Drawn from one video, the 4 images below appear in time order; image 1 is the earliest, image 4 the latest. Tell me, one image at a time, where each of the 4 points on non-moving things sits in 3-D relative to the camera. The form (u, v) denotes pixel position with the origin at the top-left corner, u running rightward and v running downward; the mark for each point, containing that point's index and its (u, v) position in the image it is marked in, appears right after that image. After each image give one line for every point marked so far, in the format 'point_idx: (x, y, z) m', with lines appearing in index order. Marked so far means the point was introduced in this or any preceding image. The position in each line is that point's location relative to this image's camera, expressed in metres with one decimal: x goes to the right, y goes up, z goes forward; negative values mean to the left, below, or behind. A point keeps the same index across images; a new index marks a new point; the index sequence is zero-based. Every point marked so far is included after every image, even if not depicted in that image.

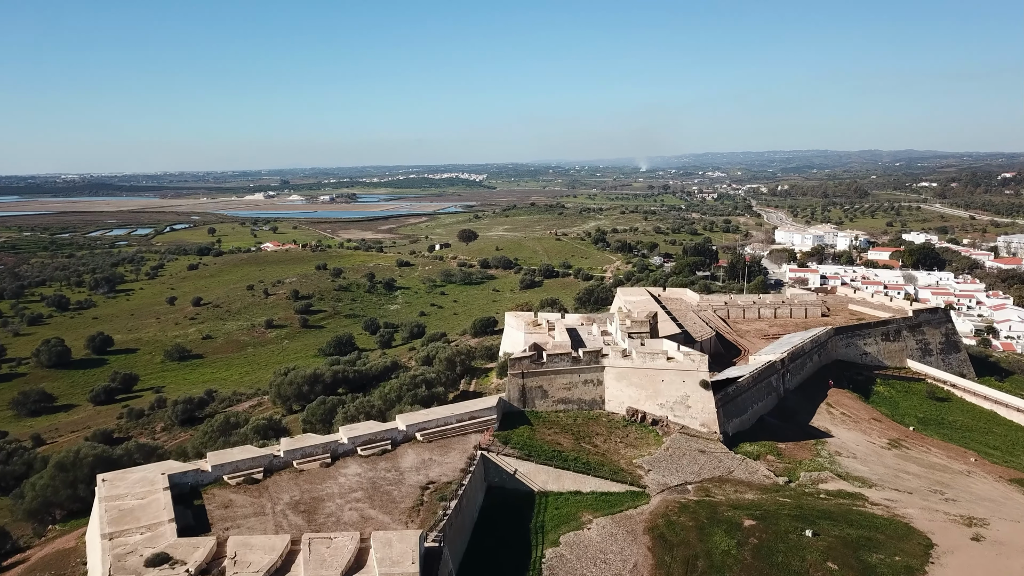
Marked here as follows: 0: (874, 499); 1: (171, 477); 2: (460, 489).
0: (+8.2, -4.8, +19.0) m
1: (-6.4, -3.5, +15.8) m
2: (-1.0, -3.9, +16.2) m
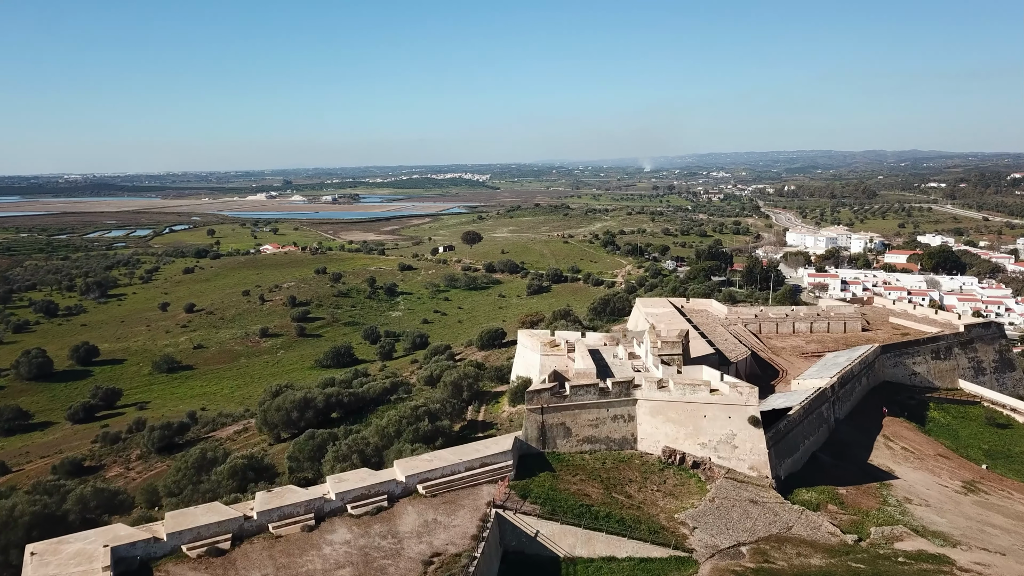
0: (+8.6, -5.2, +15.9) m
1: (-6.0, -4.0, +12.8) m
2: (-0.6, -4.3, +13.1) m
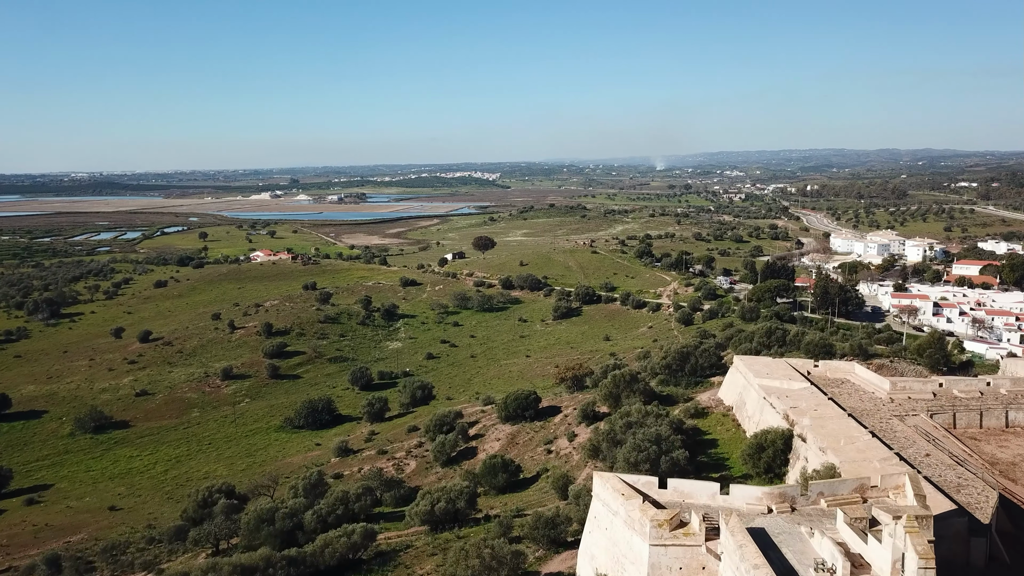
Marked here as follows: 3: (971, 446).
0: (+9.6, -6.9, +3.9) m
1: (-5.1, -5.7, +1.0) m
2: (+0.3, -6.0, +1.3) m
3: (+10.3, -3.6, +19.1) m
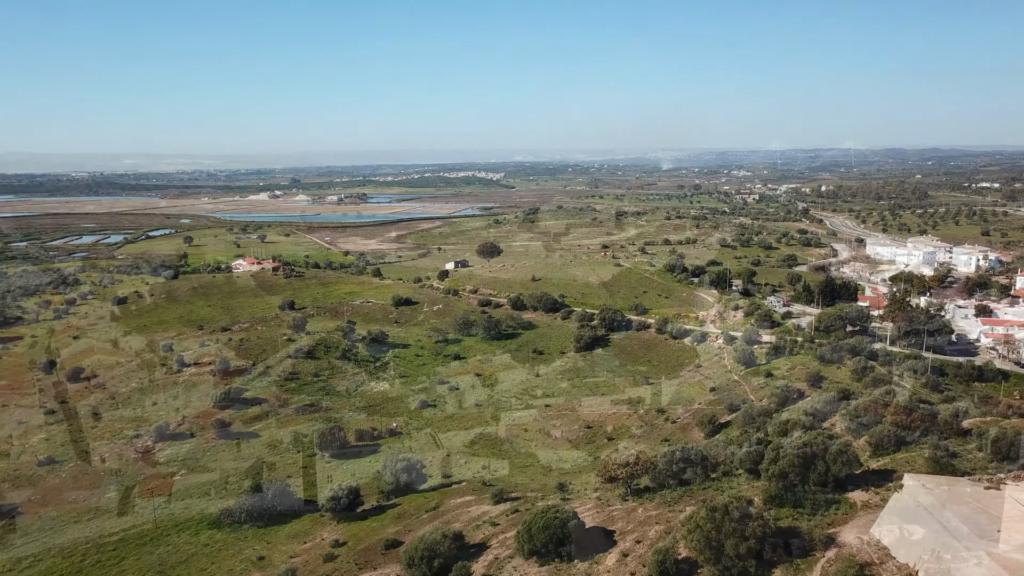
0: (+10.1, -8.4, -6.2) m
1: (-4.6, -7.1, -9.1) m
2: (+0.9, -7.5, -8.8) m
3: (+10.9, -5.1, +9.0) m
